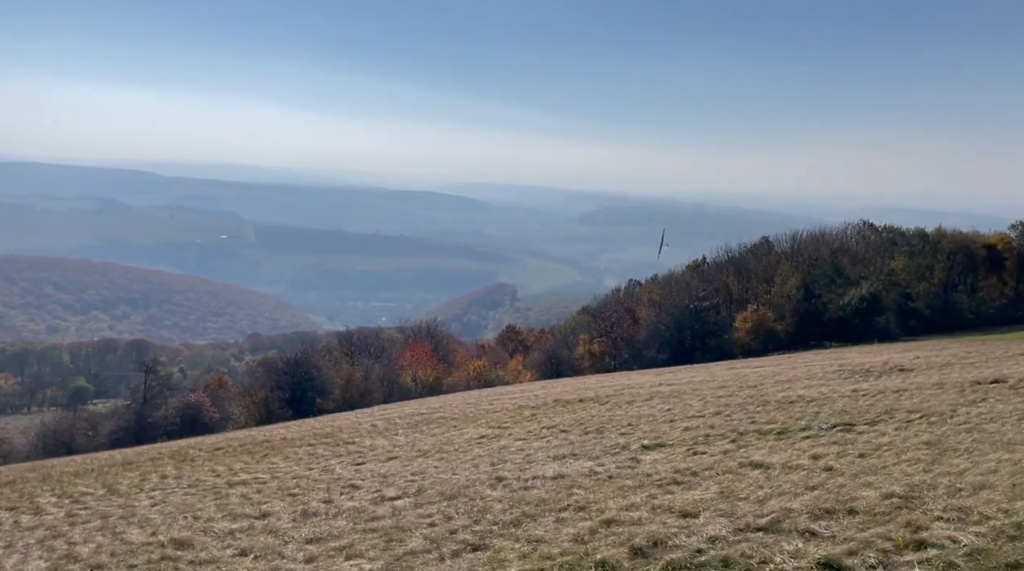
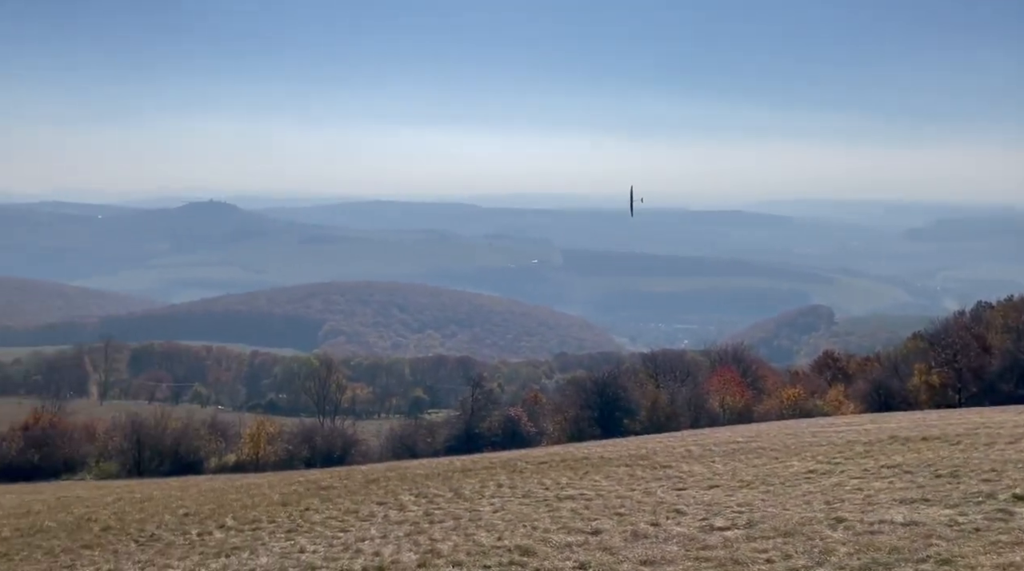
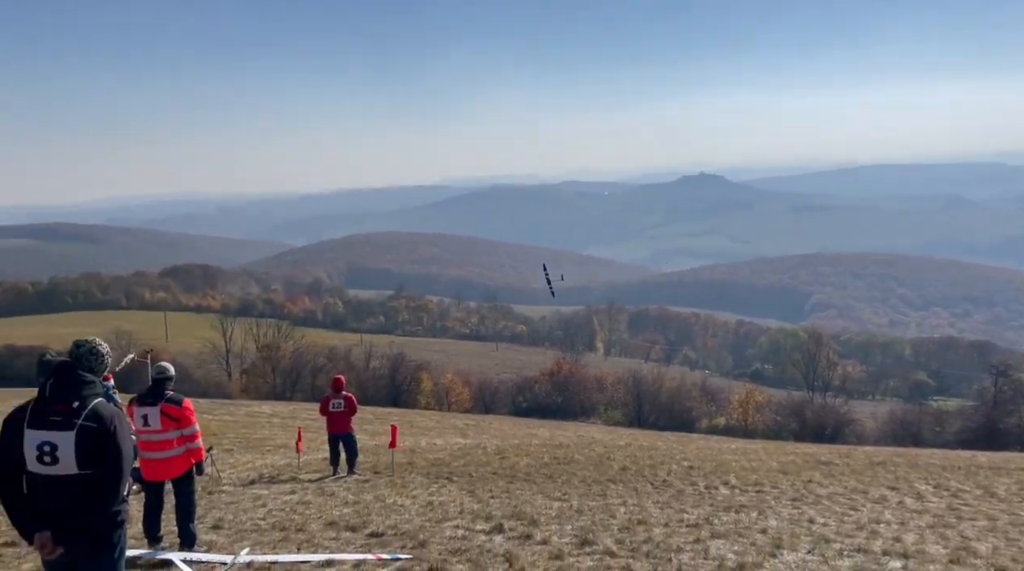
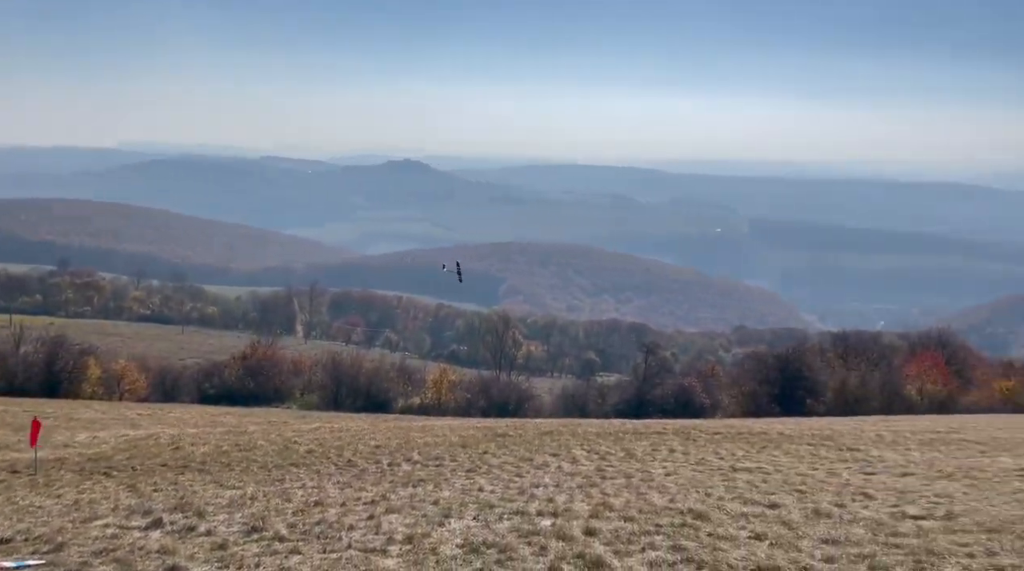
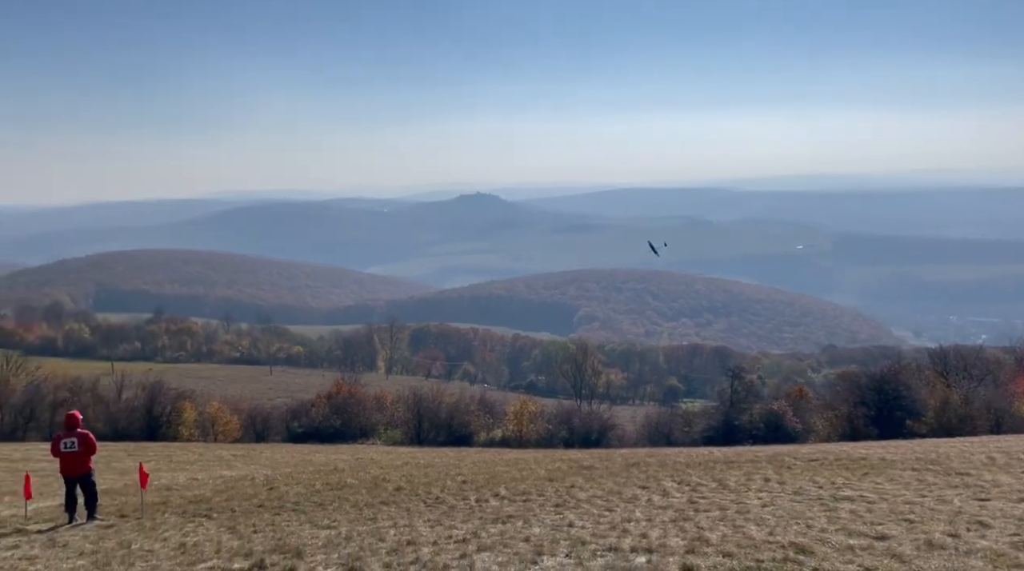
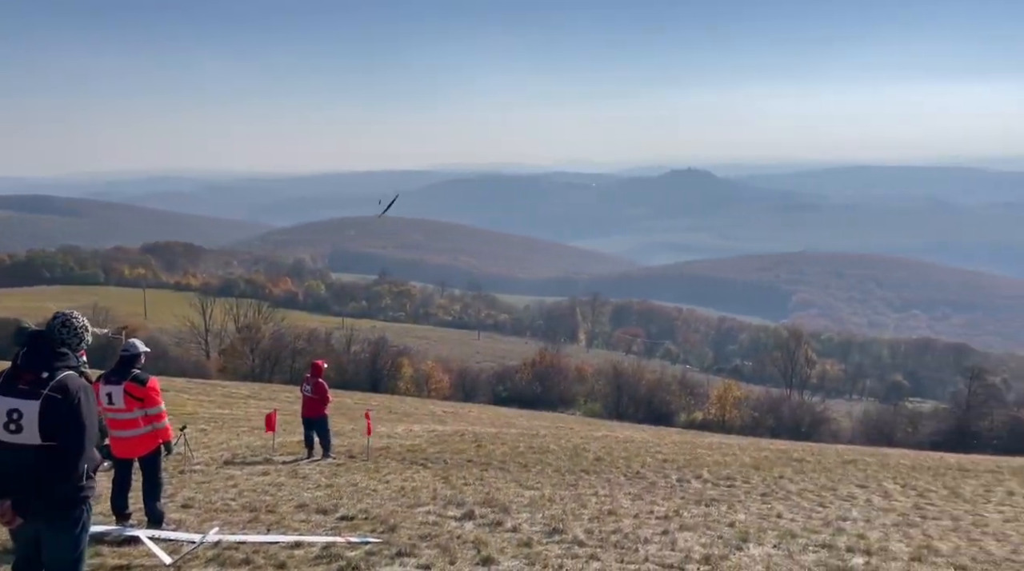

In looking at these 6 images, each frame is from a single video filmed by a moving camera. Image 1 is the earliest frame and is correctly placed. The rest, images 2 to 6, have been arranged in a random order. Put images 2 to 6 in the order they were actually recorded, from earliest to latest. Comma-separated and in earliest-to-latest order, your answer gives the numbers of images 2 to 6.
2, 5, 3, 6, 4
